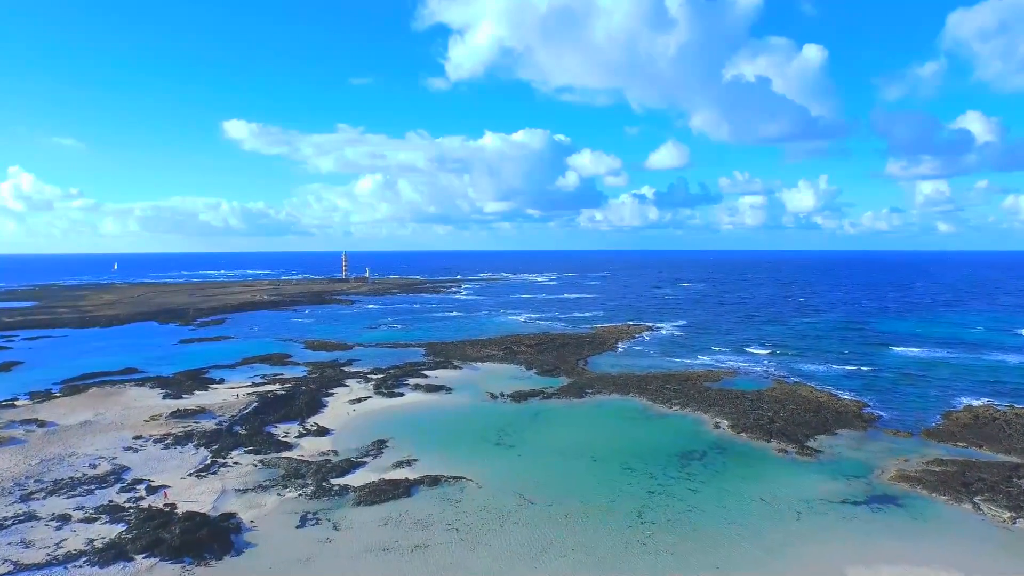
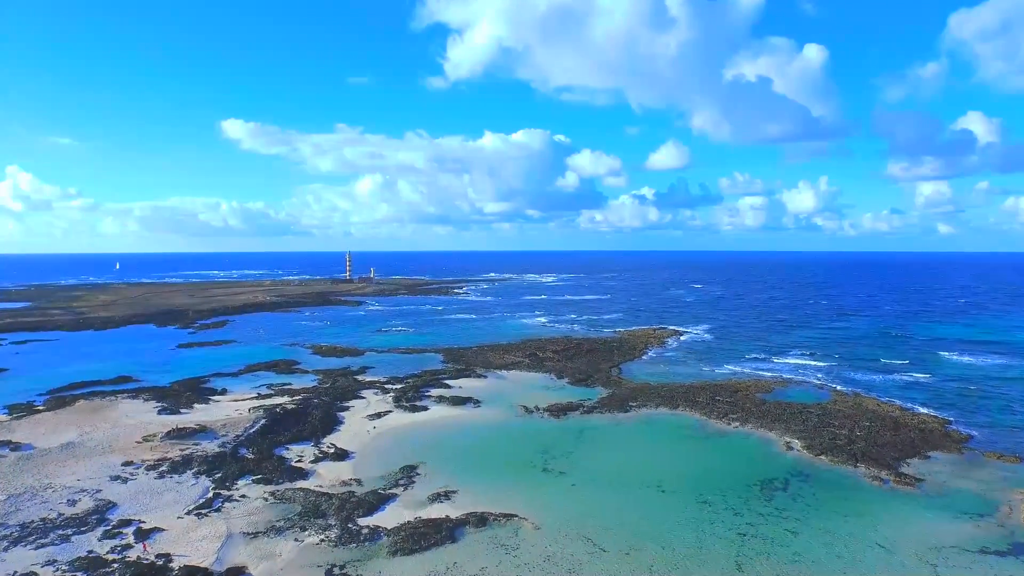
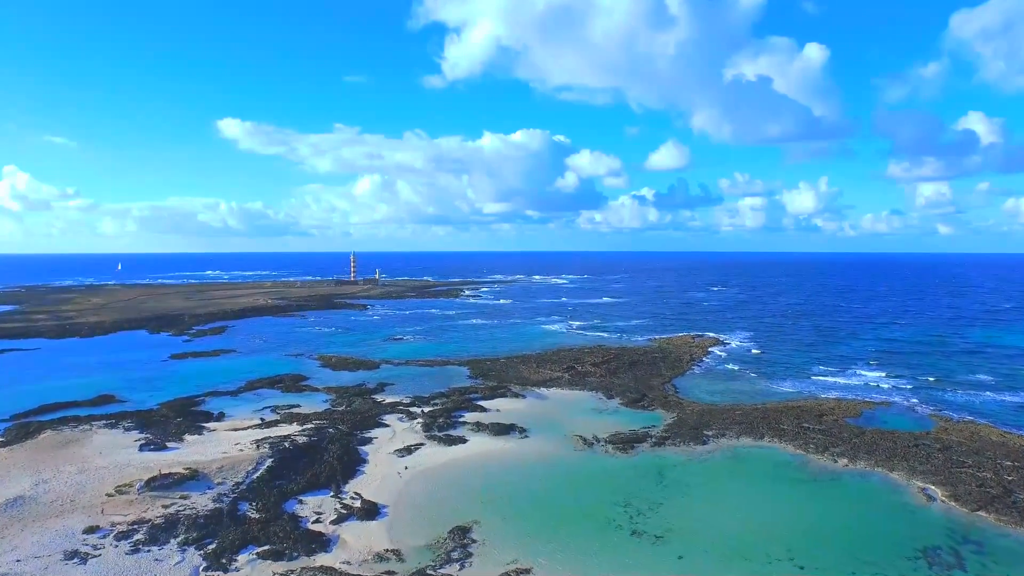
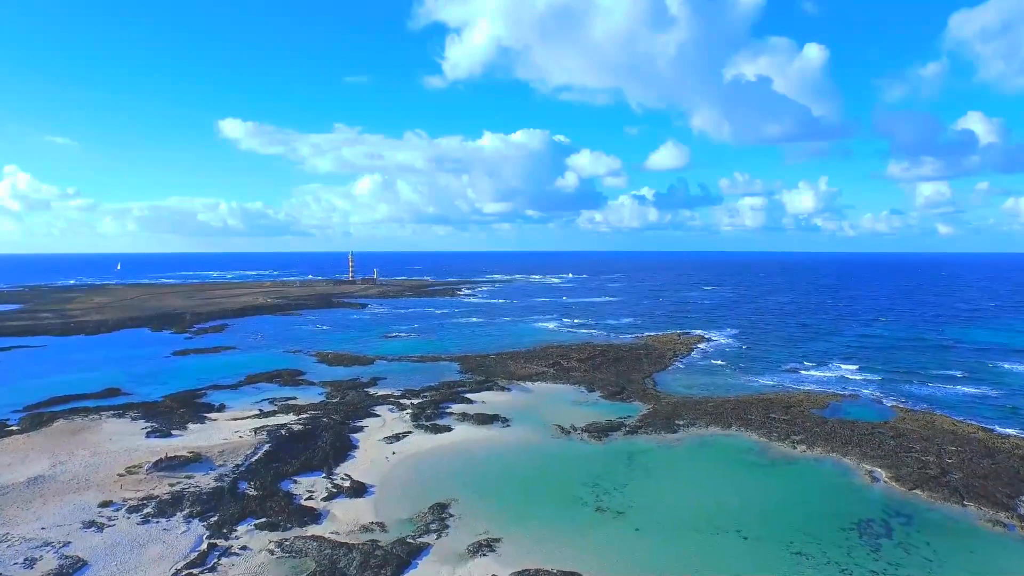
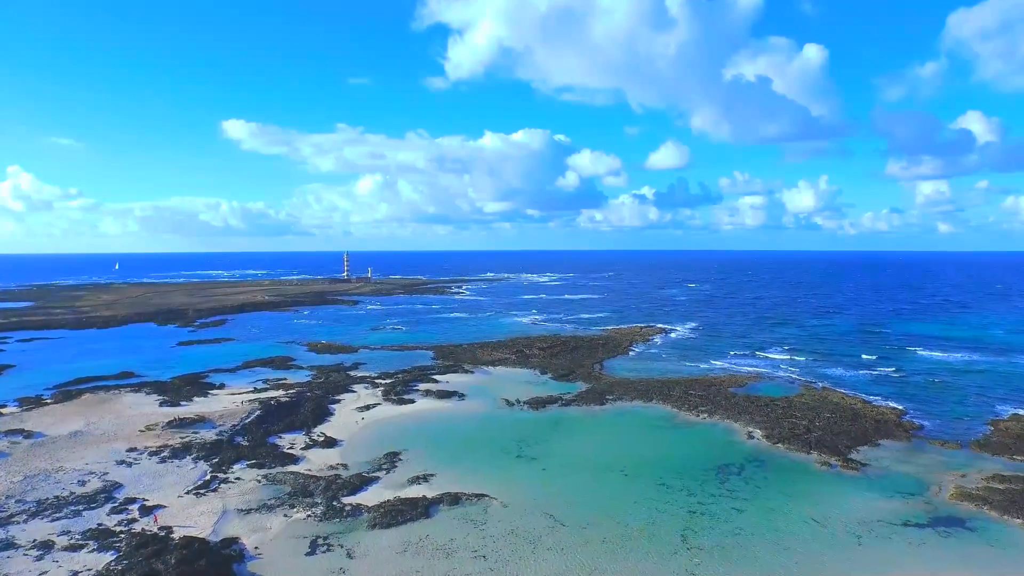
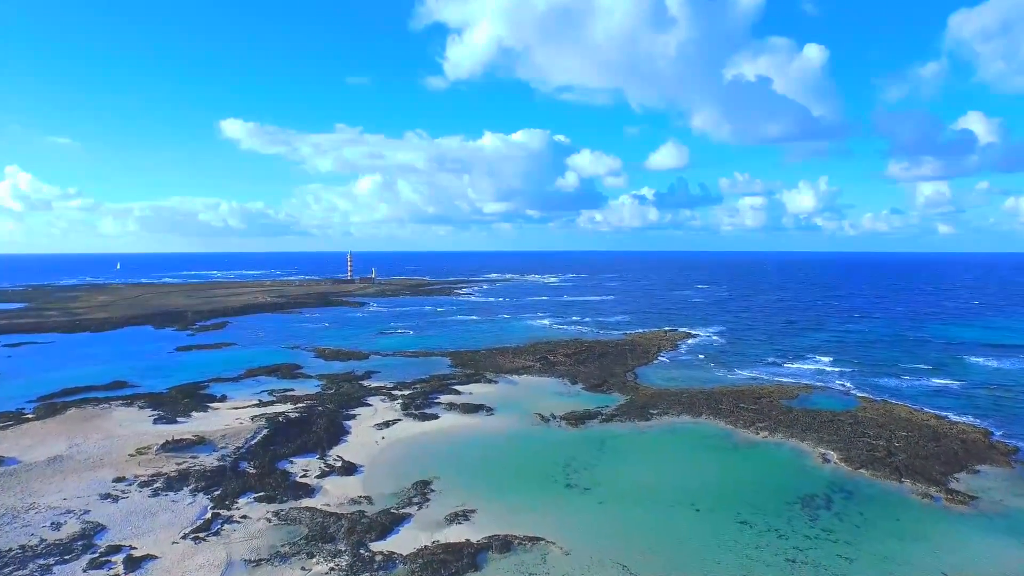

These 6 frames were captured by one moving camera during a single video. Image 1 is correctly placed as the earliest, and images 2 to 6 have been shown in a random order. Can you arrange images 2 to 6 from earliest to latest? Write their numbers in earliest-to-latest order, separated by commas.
5, 2, 6, 4, 3
